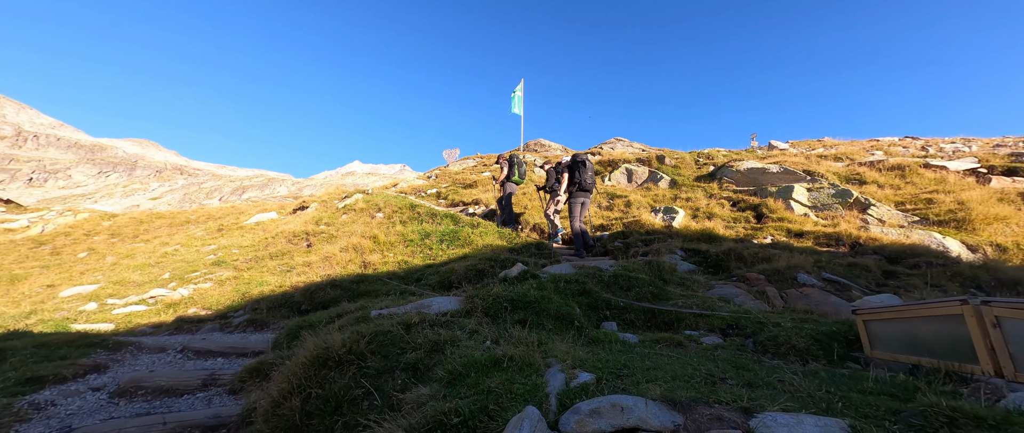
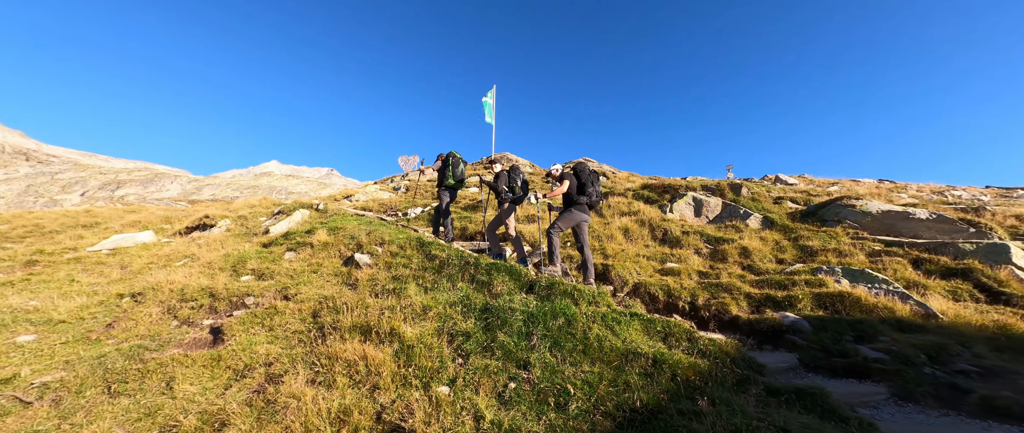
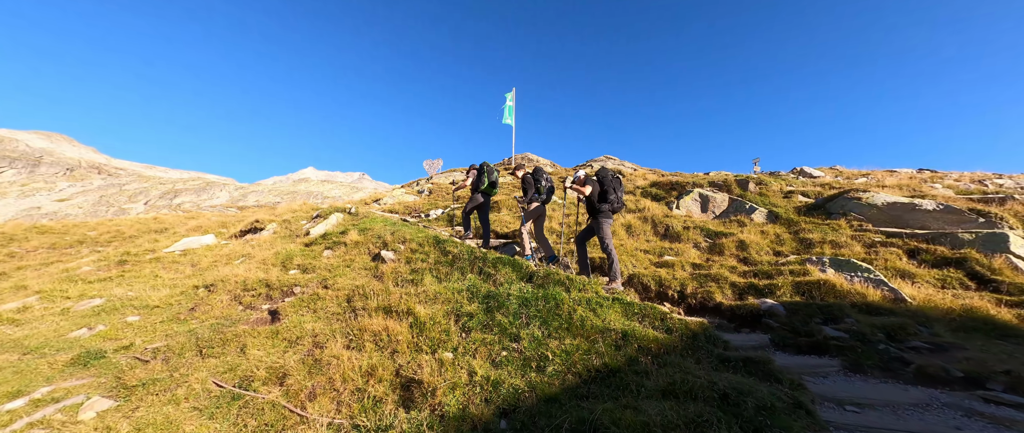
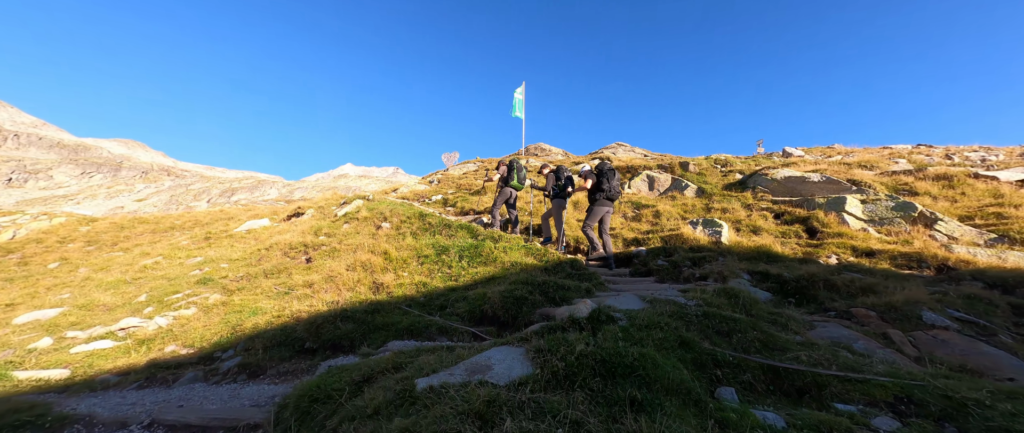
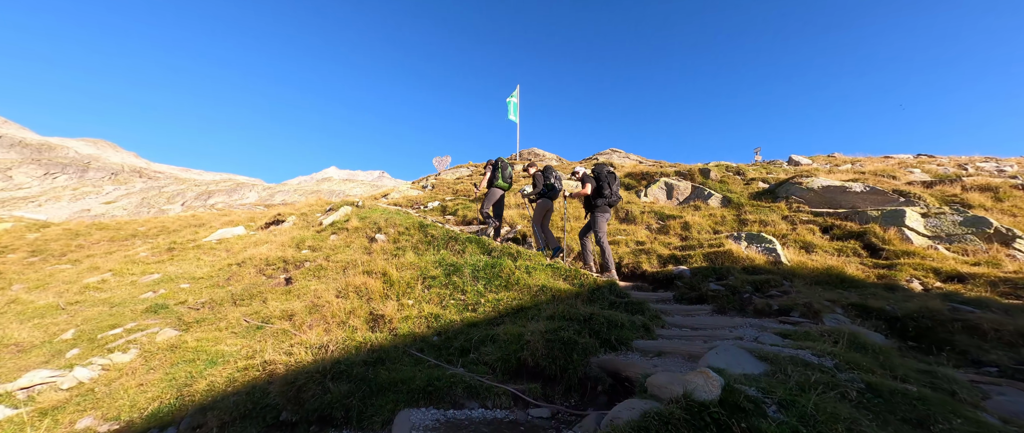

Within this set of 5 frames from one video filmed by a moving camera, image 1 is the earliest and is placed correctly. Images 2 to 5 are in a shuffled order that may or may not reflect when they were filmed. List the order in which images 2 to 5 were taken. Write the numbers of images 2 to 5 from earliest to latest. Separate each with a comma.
4, 5, 3, 2
